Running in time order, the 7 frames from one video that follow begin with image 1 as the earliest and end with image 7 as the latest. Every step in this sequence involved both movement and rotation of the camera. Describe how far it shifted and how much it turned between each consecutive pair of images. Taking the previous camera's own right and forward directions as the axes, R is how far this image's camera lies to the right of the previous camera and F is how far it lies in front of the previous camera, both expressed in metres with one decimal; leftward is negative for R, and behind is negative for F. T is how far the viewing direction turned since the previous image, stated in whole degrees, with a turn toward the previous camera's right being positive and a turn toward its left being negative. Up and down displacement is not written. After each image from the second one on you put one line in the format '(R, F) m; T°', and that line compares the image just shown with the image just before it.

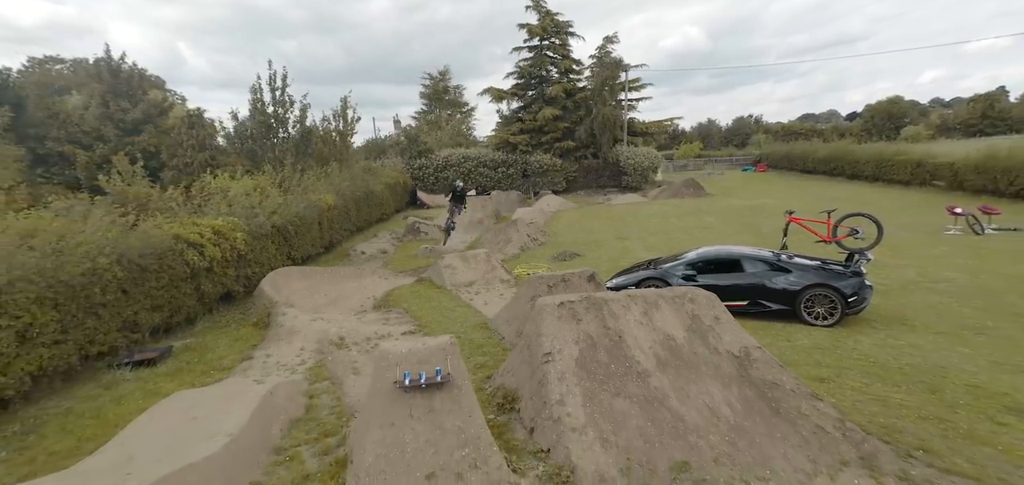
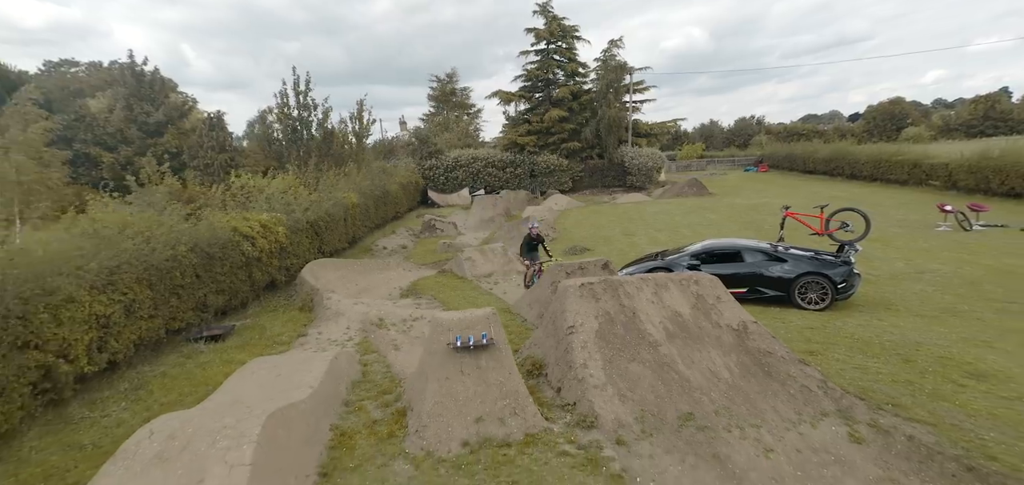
(-0.3, -0.9) m; 0°
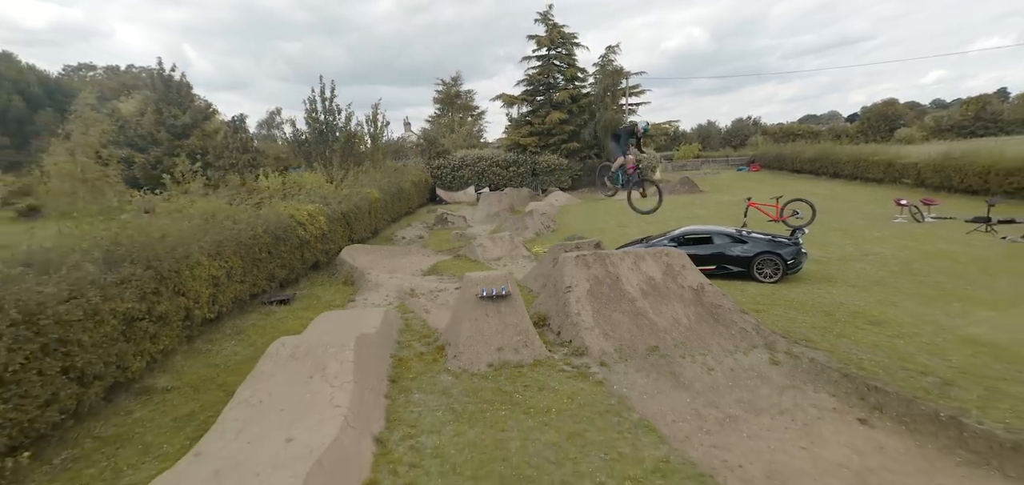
(-0.2, -2.0) m; 0°
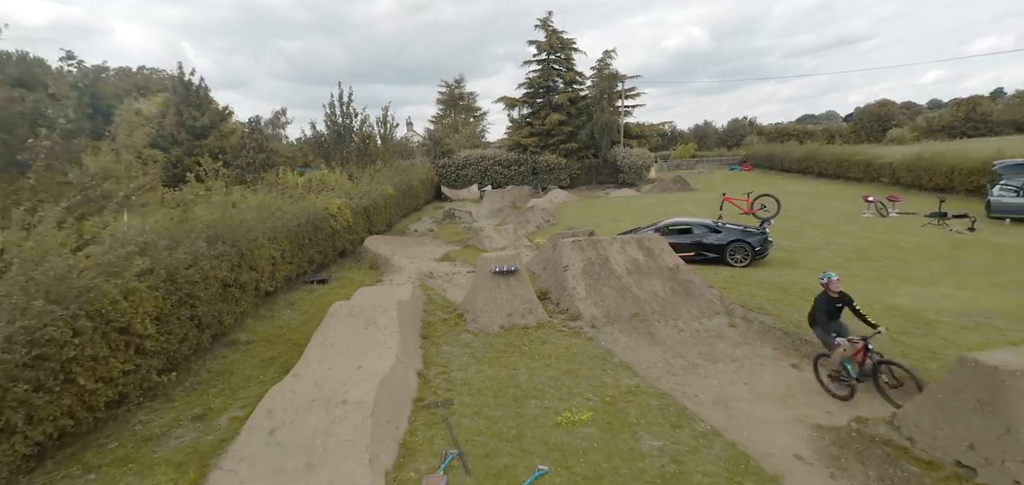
(-0.2, -1.7) m; 0°
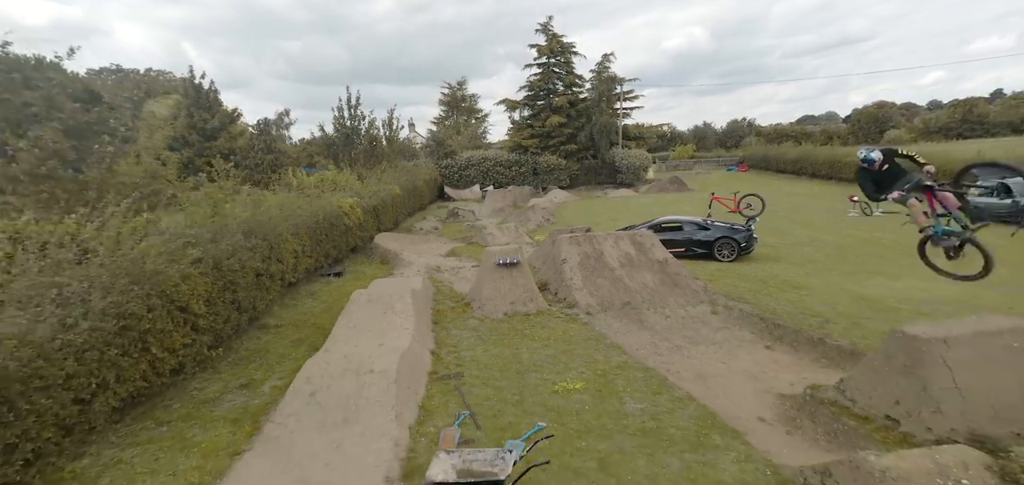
(0.0, -0.9) m; 0°
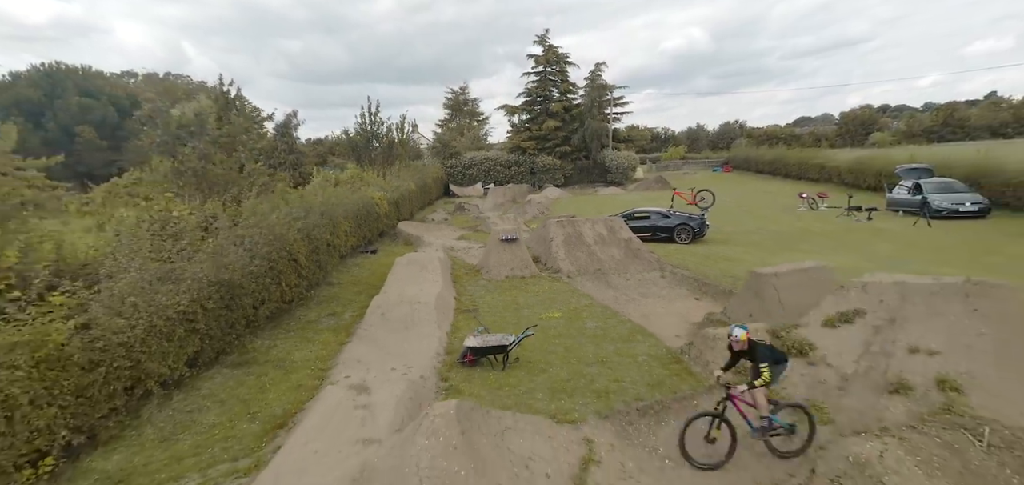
(0.0, -3.2) m; 0°
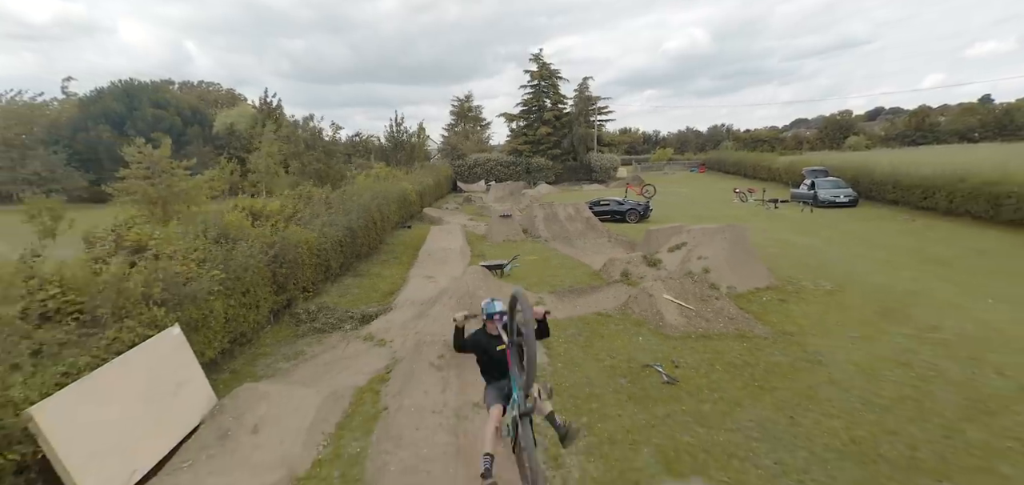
(+0.2, -6.1) m; 0°
